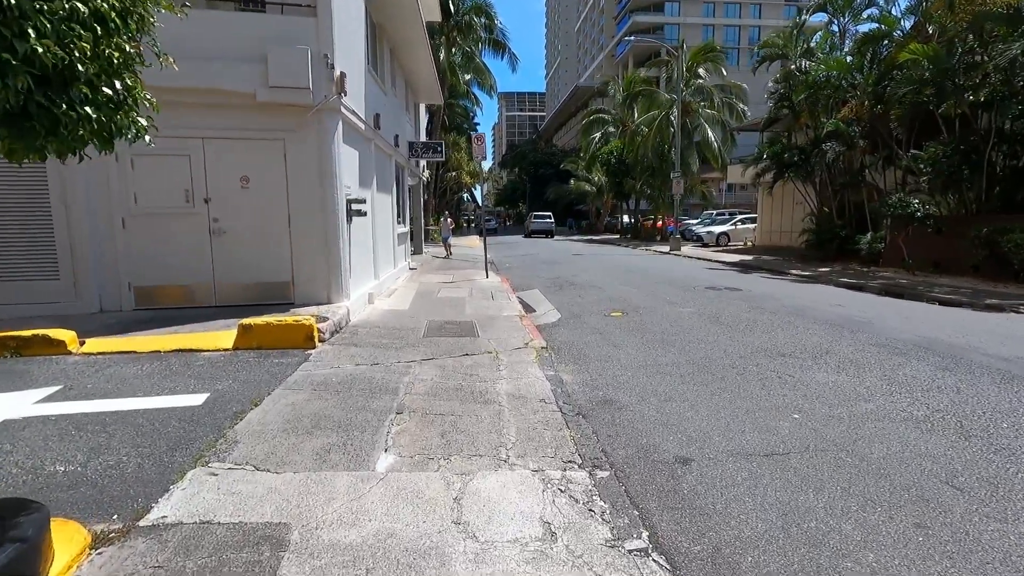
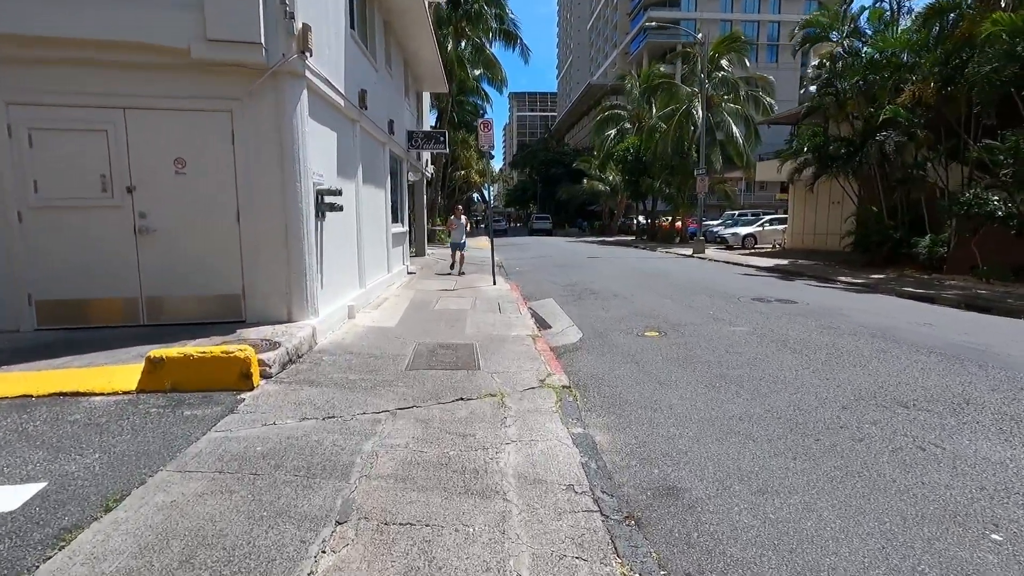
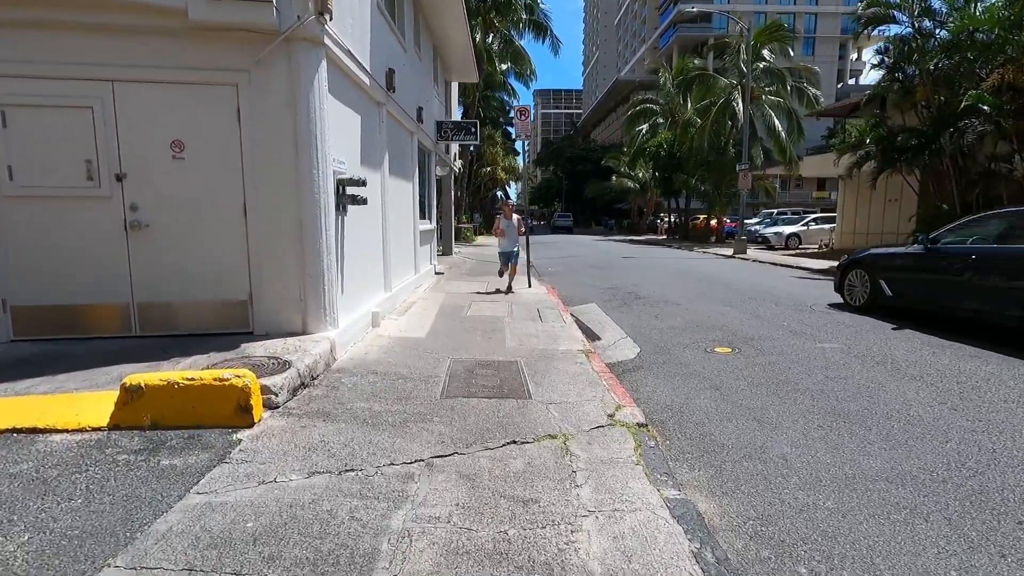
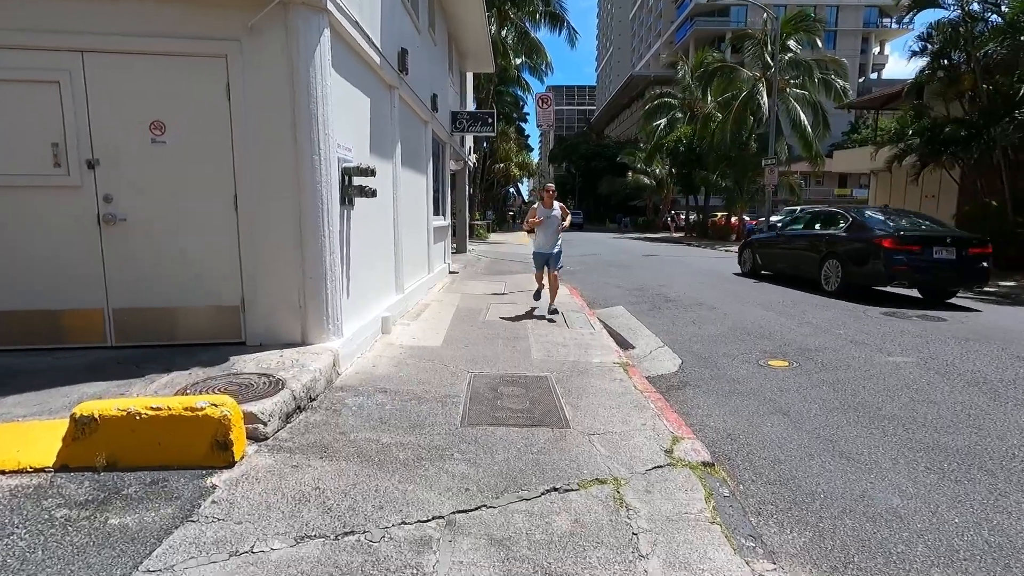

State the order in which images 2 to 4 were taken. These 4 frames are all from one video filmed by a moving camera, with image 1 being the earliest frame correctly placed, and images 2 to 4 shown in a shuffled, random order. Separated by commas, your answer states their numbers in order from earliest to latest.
2, 3, 4
